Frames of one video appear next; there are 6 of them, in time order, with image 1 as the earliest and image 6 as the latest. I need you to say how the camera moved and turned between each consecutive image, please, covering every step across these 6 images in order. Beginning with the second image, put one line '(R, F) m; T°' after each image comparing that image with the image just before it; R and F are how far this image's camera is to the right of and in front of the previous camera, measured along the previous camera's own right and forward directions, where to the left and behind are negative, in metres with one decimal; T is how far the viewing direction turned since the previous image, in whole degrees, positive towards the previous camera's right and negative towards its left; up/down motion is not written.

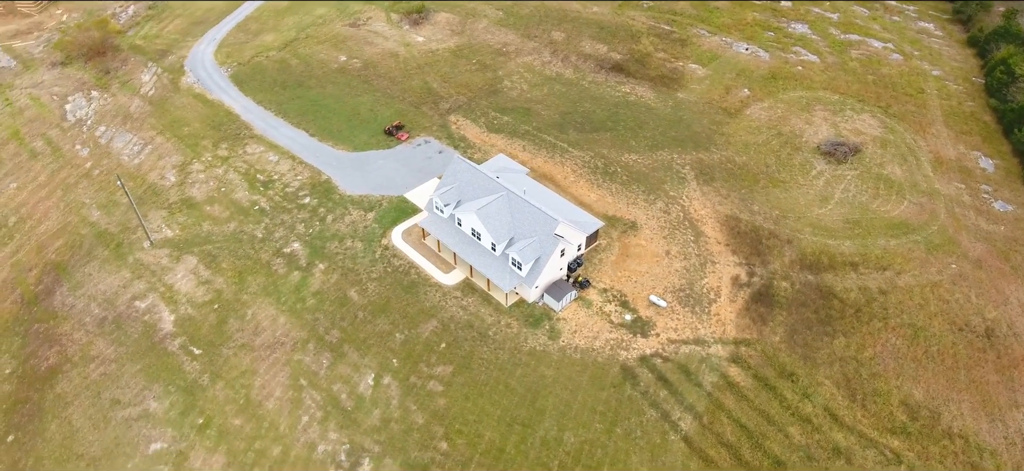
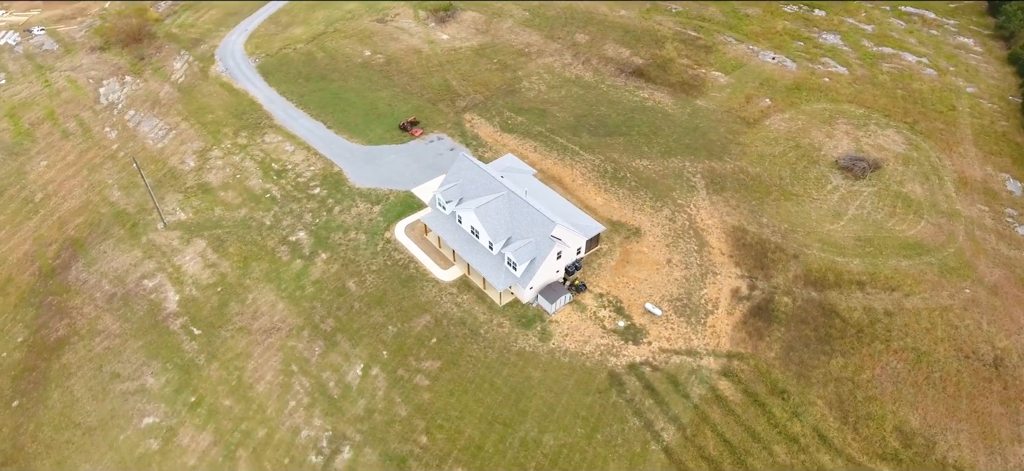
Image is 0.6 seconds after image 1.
(+1.6, 0.0) m; -3°
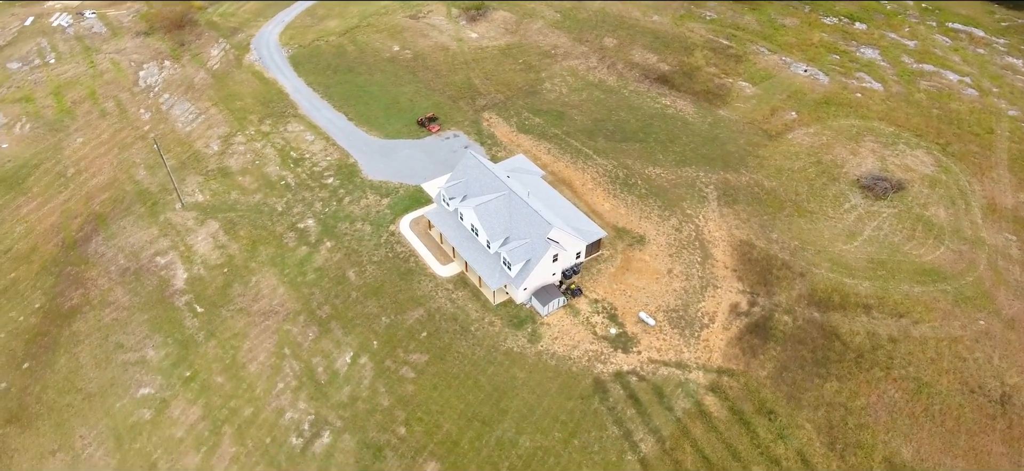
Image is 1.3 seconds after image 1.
(+1.9, 0.0) m; -3°
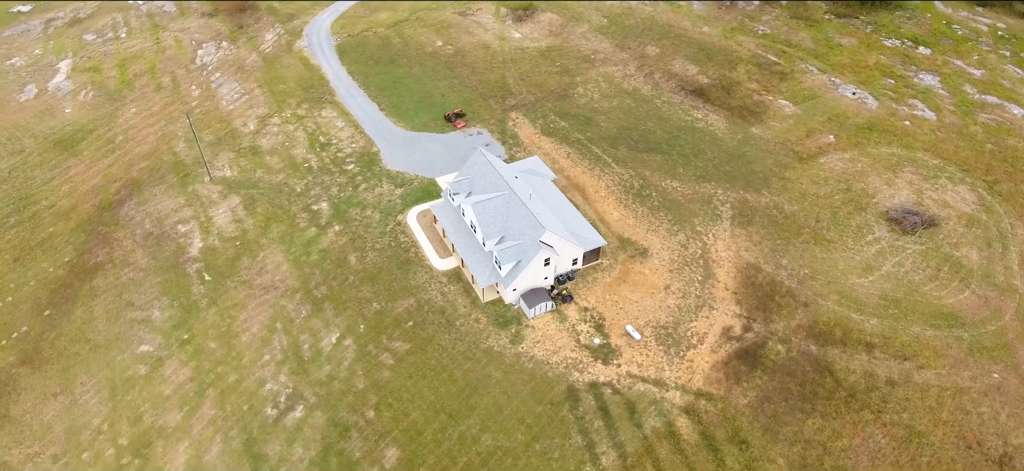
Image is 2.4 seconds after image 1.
(+3.0, 0.0) m; -5°
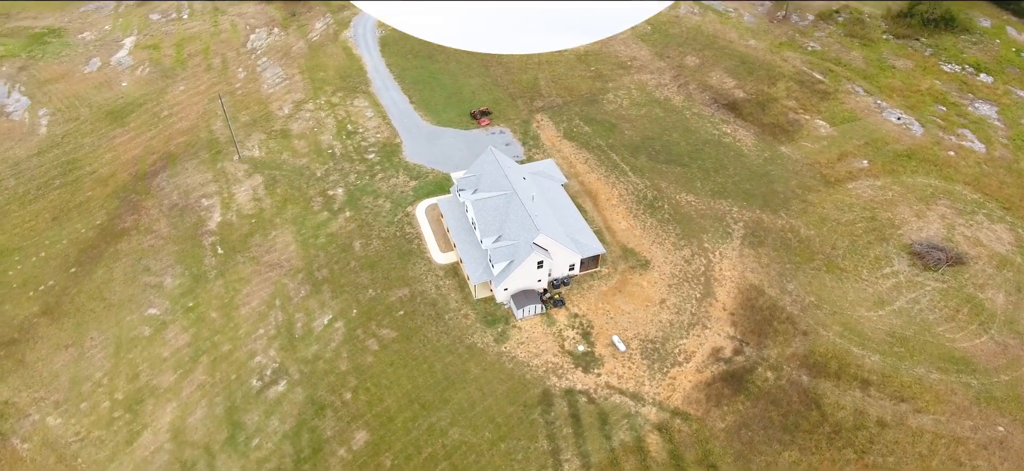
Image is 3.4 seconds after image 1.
(+2.7, -0.1) m; -5°
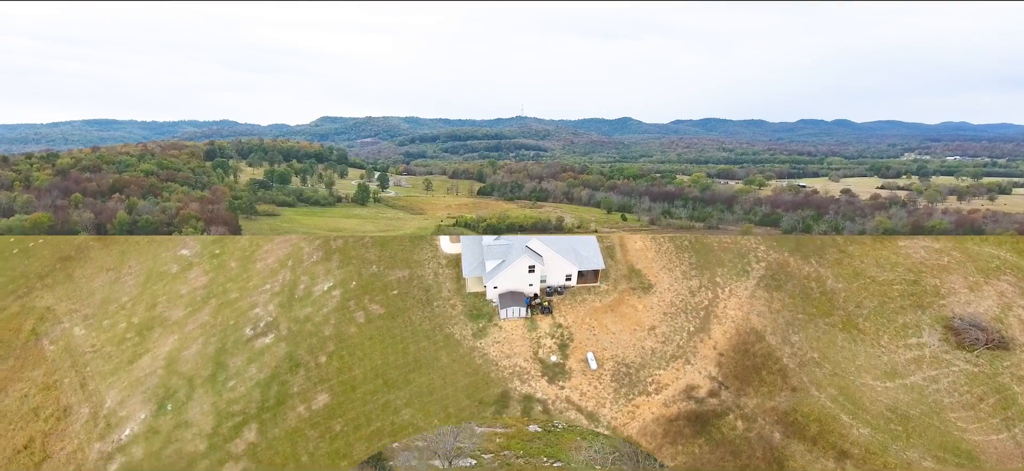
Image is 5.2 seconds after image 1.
(+4.8, -0.1) m; -9°
